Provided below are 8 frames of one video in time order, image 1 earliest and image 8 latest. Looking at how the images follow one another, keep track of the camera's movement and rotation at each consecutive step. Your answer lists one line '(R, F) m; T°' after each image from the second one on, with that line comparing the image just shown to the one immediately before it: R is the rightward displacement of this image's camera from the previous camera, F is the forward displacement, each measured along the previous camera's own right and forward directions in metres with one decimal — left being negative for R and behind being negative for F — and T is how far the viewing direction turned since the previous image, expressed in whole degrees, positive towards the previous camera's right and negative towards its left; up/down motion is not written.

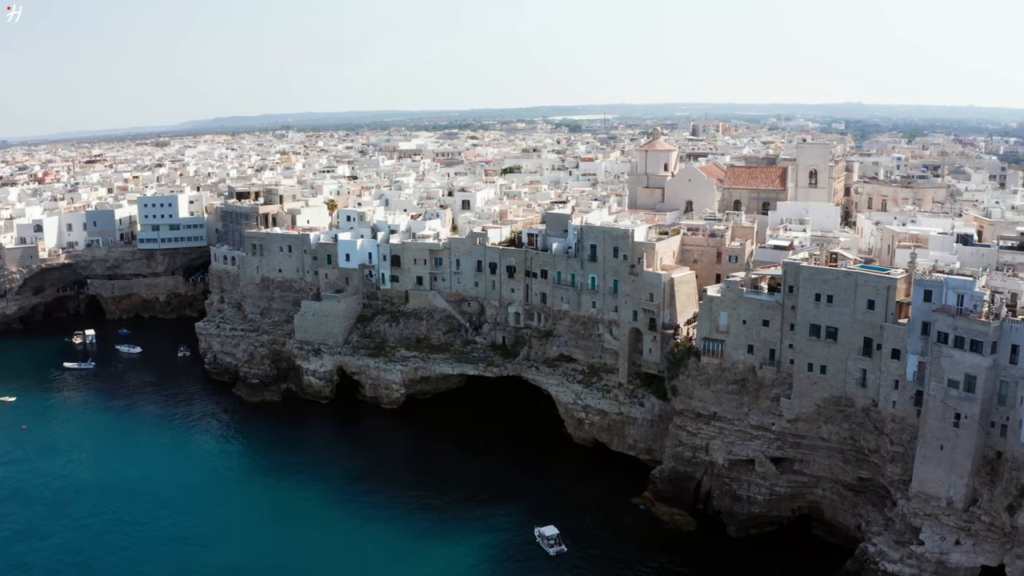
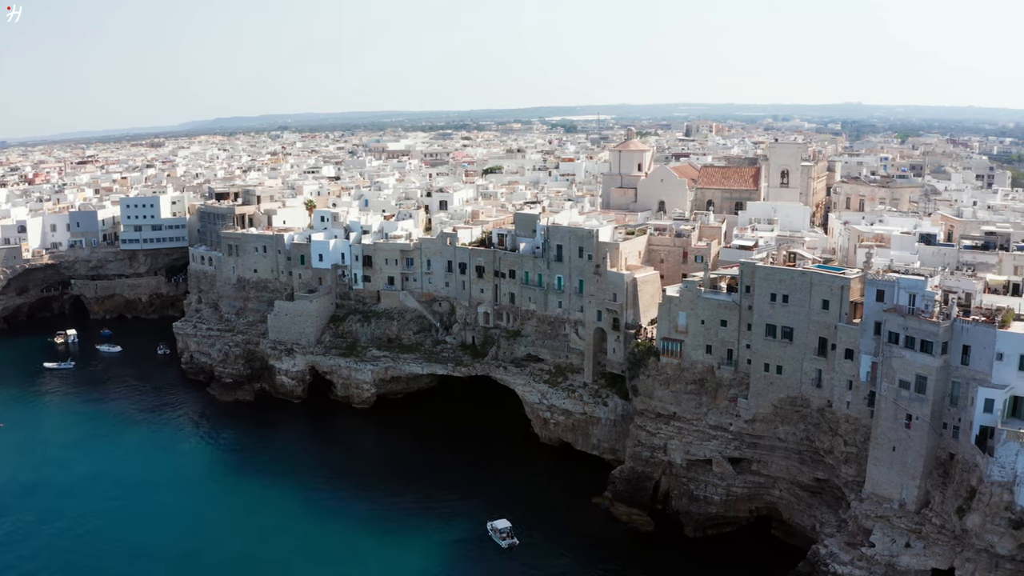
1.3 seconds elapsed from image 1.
(+2.8, 0.0) m; -1°
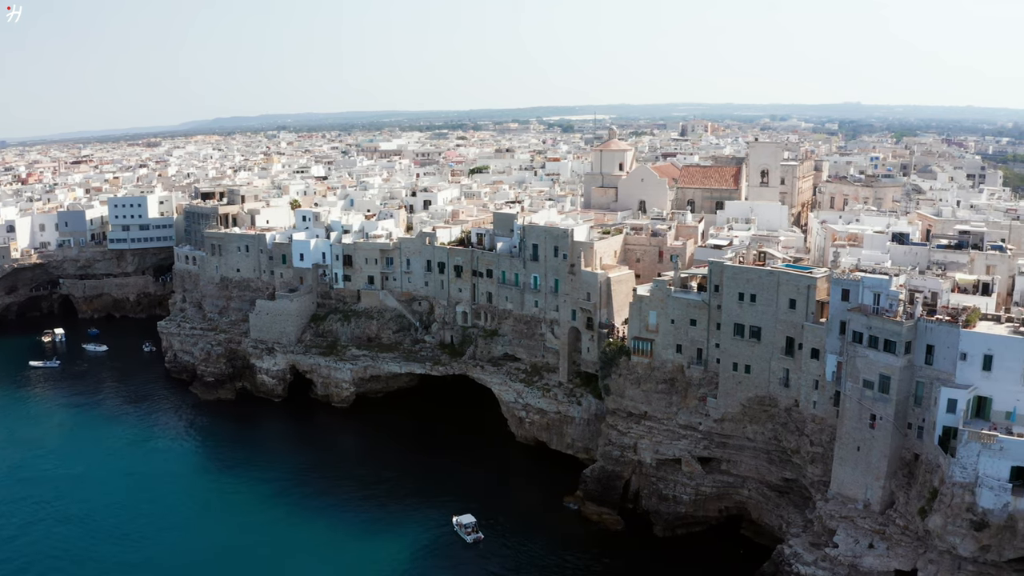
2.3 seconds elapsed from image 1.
(+2.0, -0.1) m; 0°
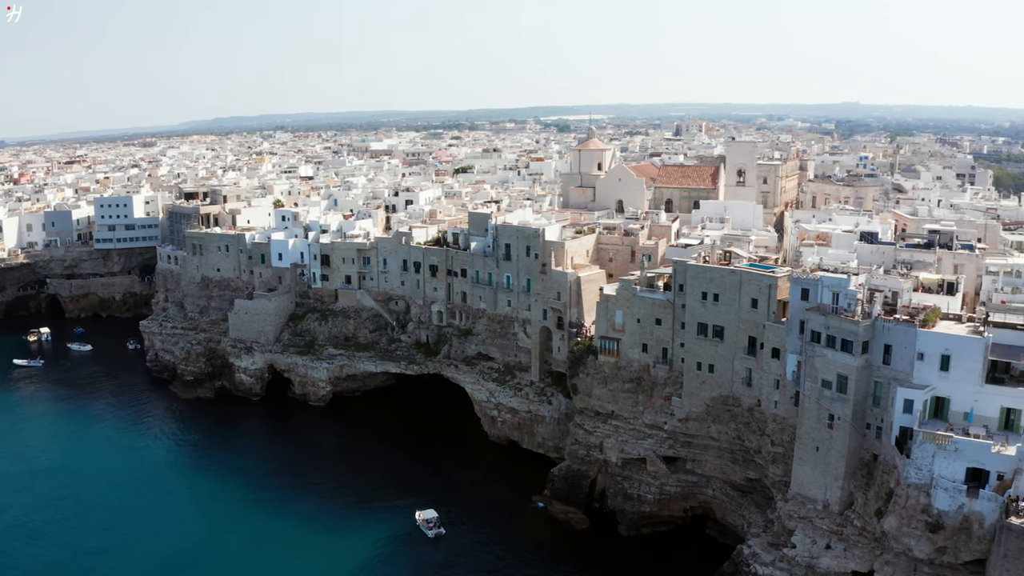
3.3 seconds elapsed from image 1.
(+2.3, -0.1) m; -1°
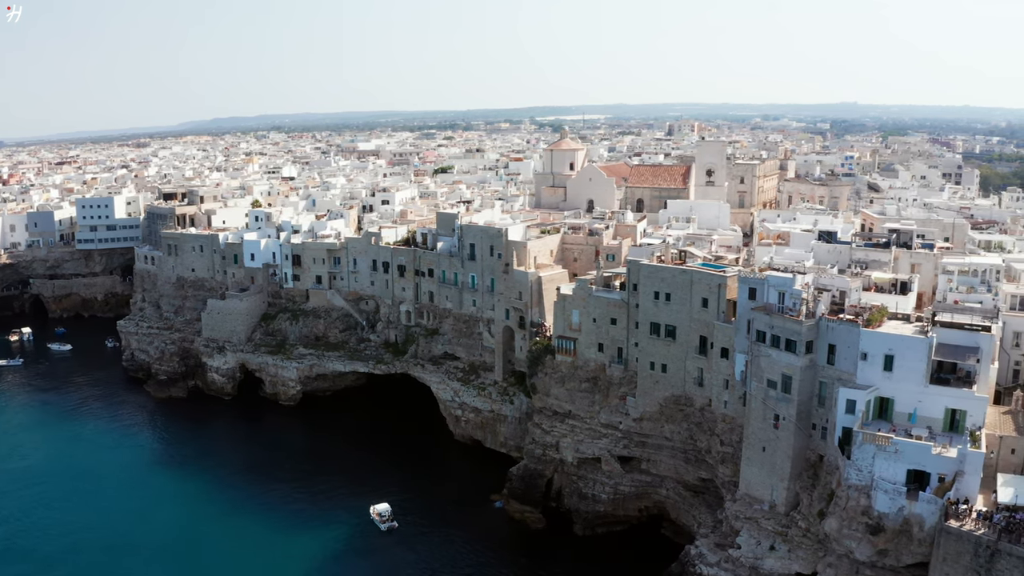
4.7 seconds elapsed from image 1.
(+2.9, -0.1) m; -1°
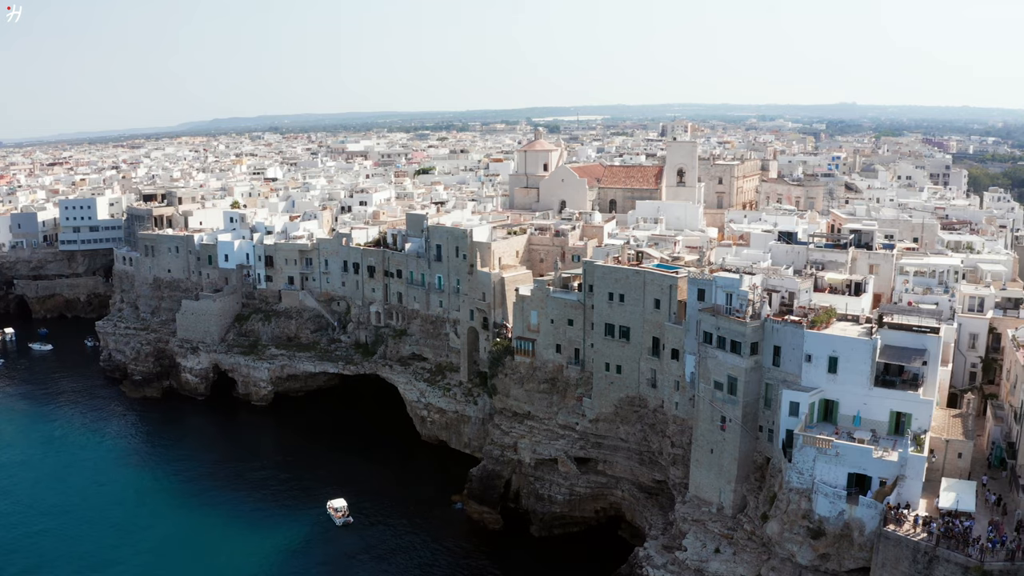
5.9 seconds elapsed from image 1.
(+2.8, 0.0) m; -1°
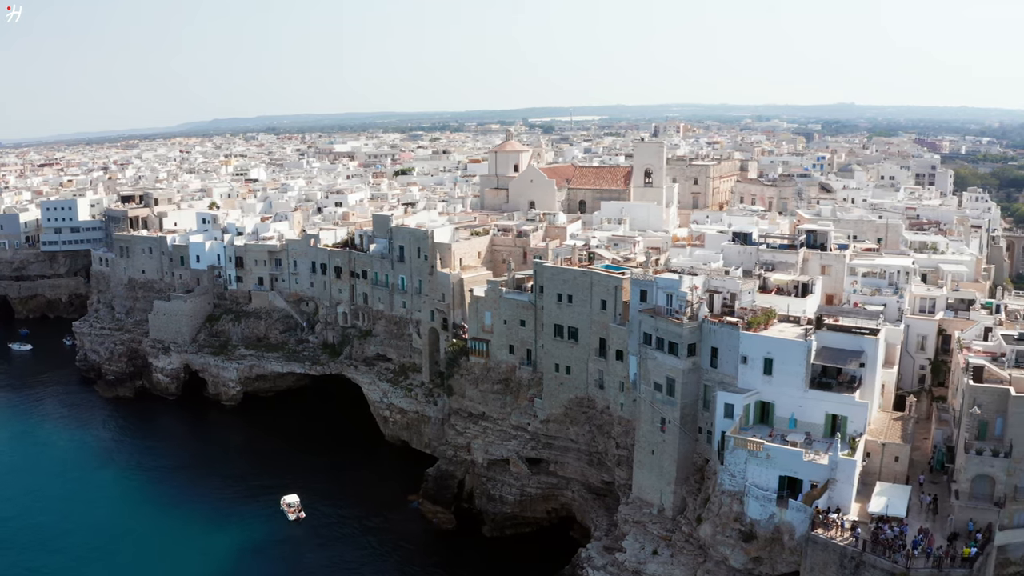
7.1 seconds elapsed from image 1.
(+3.1, -0.1) m; -1°
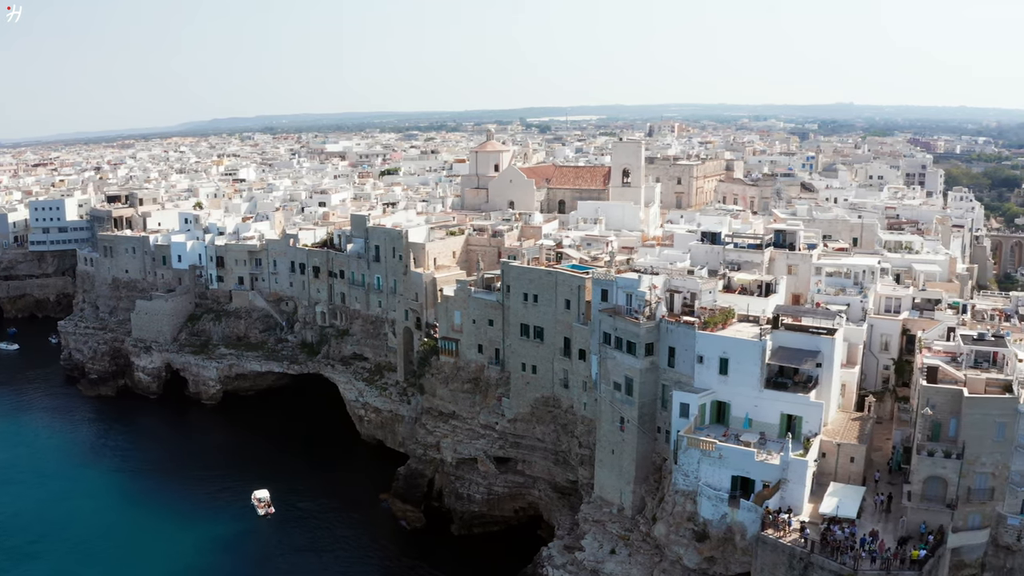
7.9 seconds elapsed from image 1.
(+2.1, -0.1) m; 0°
